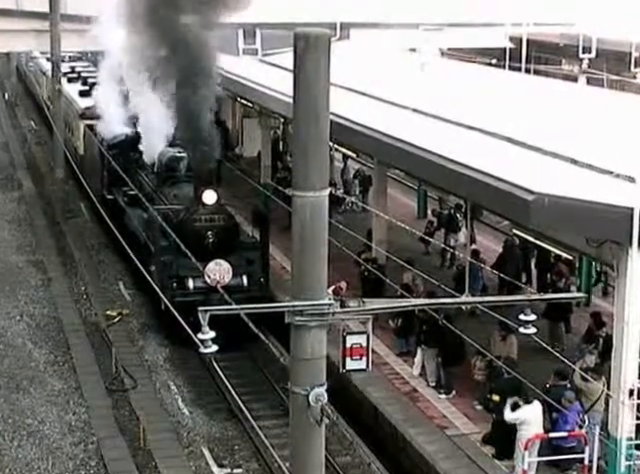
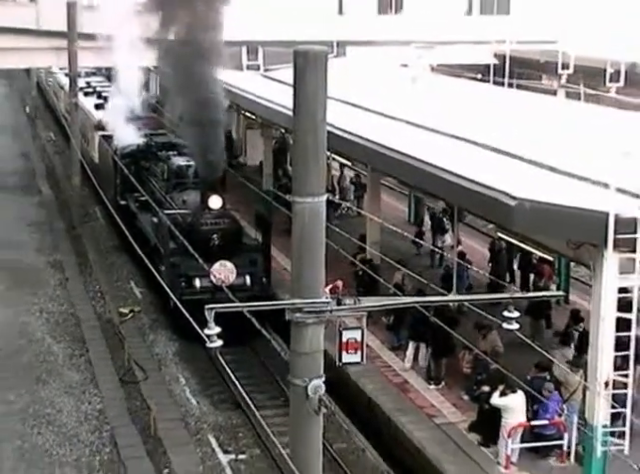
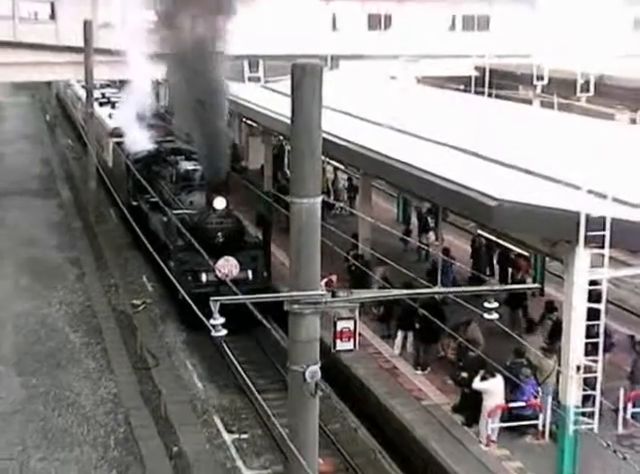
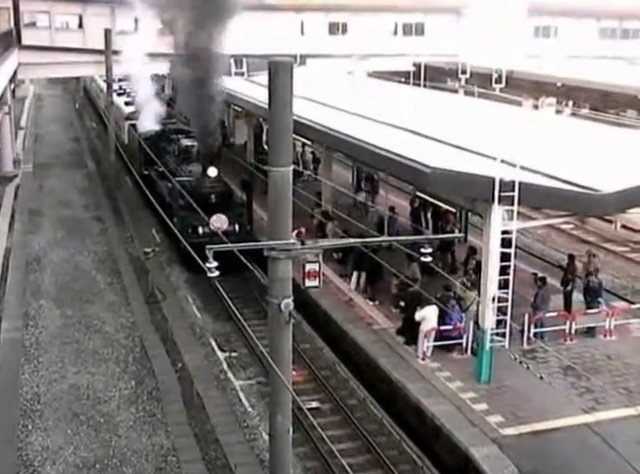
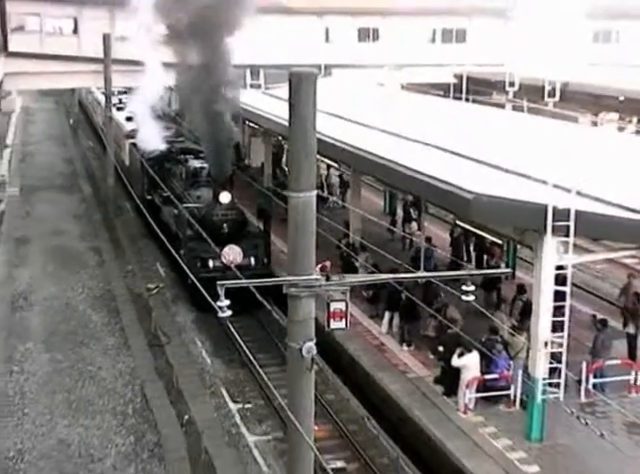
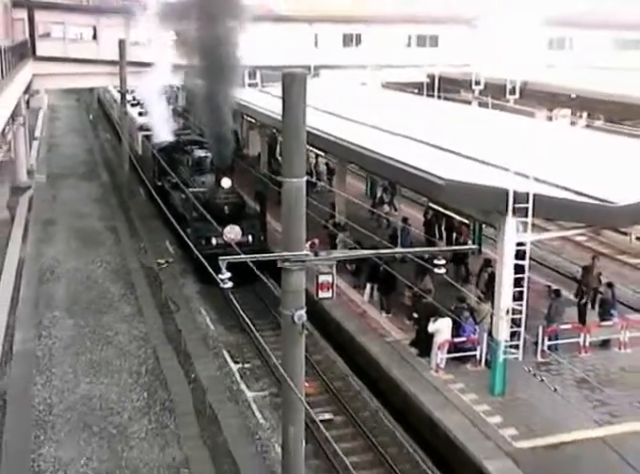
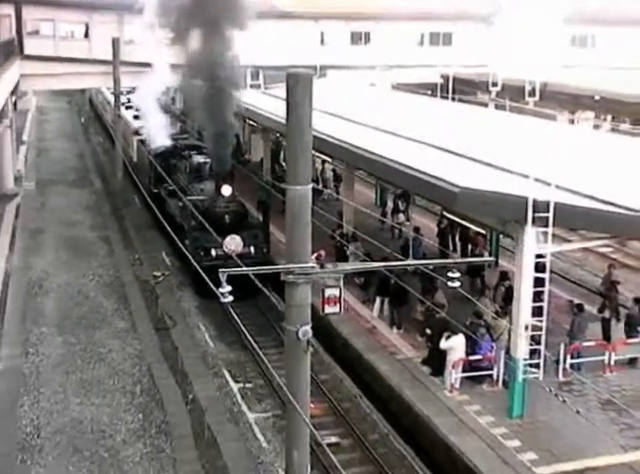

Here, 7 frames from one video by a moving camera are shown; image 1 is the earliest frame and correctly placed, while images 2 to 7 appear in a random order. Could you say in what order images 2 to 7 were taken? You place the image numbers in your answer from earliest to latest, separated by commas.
2, 3, 5, 7, 6, 4
